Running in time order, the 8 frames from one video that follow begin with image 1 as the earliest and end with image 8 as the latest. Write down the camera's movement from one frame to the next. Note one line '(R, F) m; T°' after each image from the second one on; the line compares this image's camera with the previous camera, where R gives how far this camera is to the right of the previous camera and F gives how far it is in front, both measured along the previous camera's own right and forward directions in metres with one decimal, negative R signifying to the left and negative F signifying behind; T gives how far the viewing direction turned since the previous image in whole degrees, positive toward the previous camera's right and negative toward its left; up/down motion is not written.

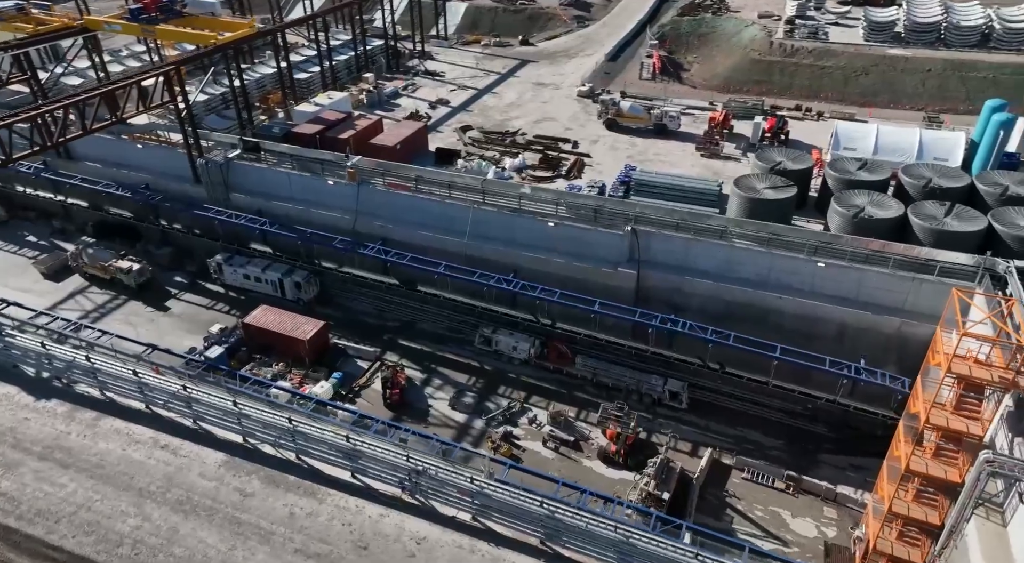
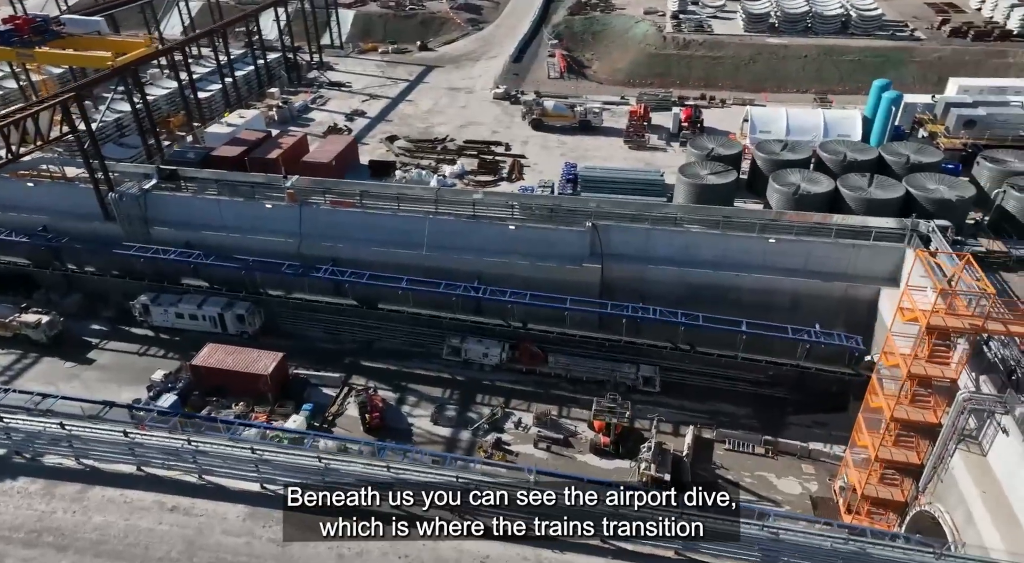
(-3.7, +0.3) m; +11°
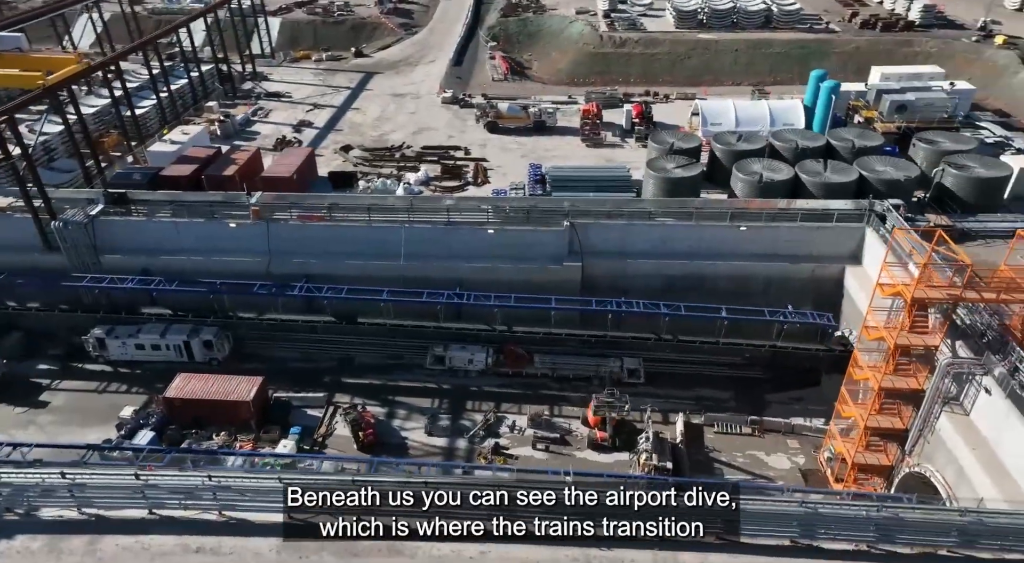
(-2.5, +0.1) m; +7°
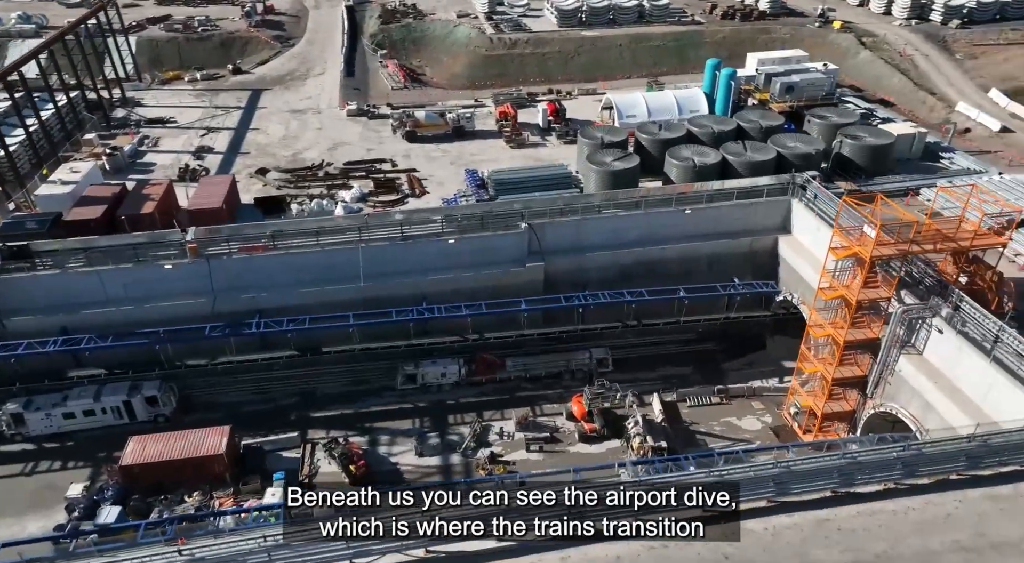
(-4.4, +0.5) m; +12°
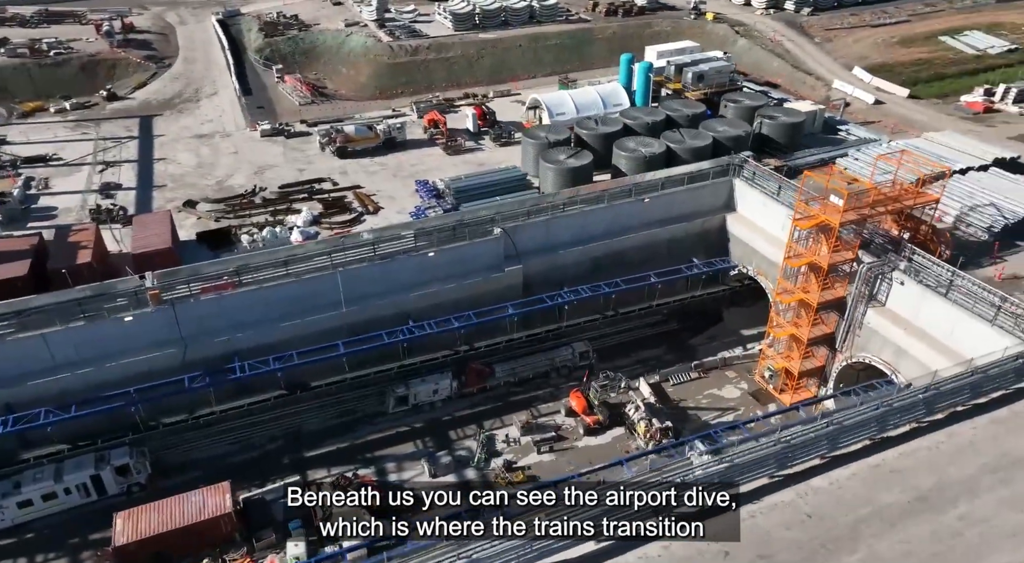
(-4.9, +0.6) m; +12°
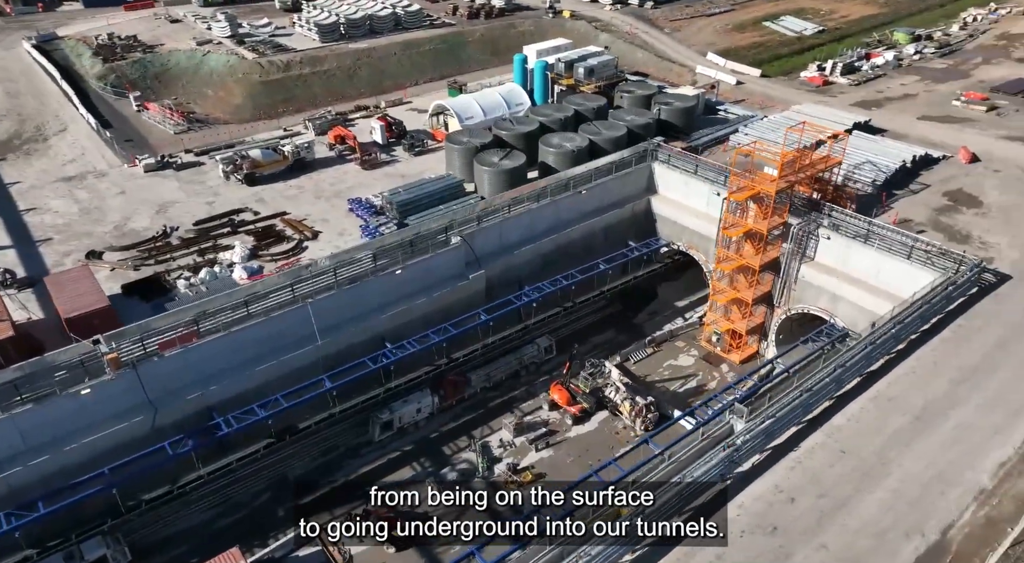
(-5.3, +0.5) m; +14°
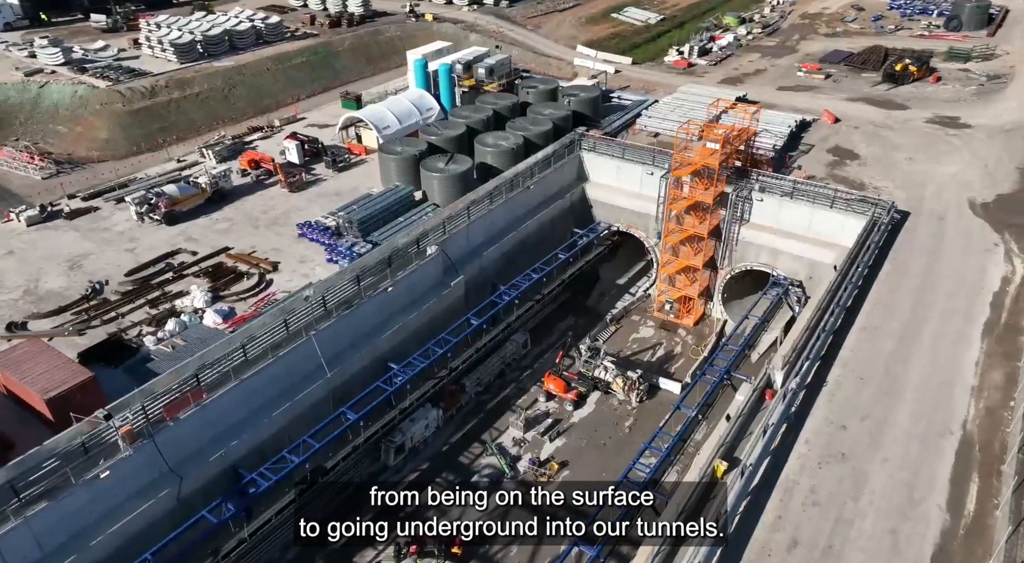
(-6.4, +0.6) m; +15°
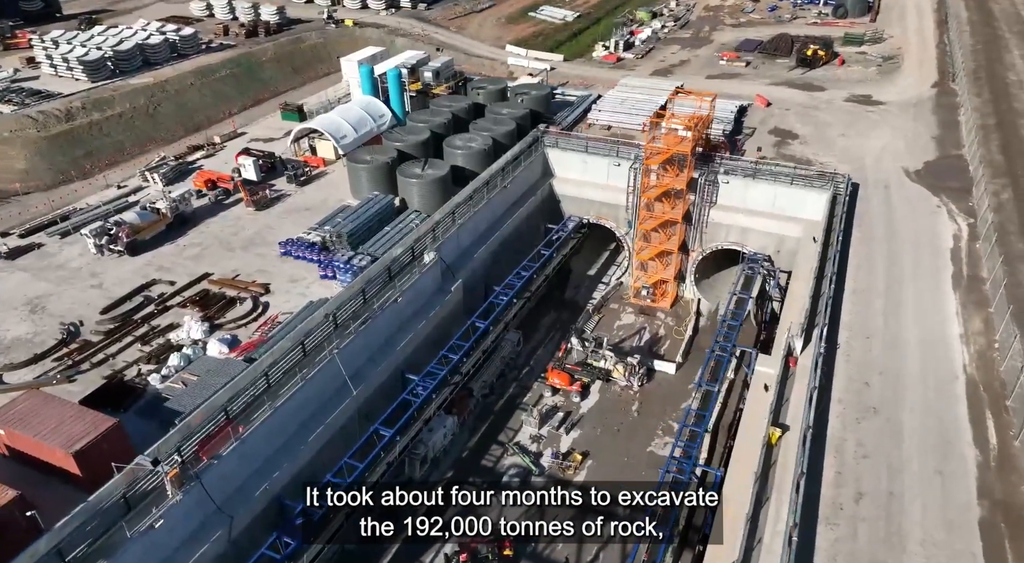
(-4.2, +0.4) m; +9°
